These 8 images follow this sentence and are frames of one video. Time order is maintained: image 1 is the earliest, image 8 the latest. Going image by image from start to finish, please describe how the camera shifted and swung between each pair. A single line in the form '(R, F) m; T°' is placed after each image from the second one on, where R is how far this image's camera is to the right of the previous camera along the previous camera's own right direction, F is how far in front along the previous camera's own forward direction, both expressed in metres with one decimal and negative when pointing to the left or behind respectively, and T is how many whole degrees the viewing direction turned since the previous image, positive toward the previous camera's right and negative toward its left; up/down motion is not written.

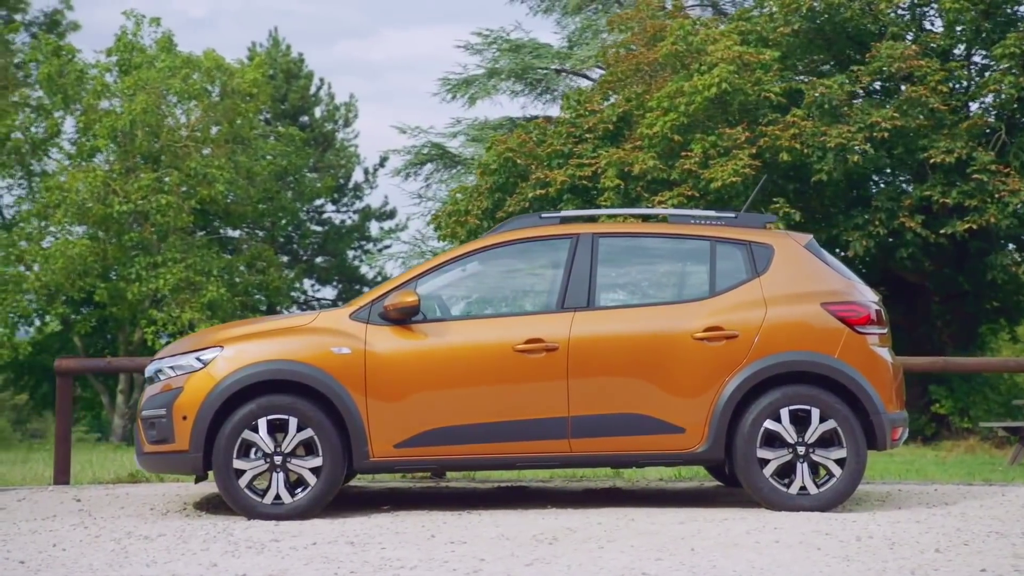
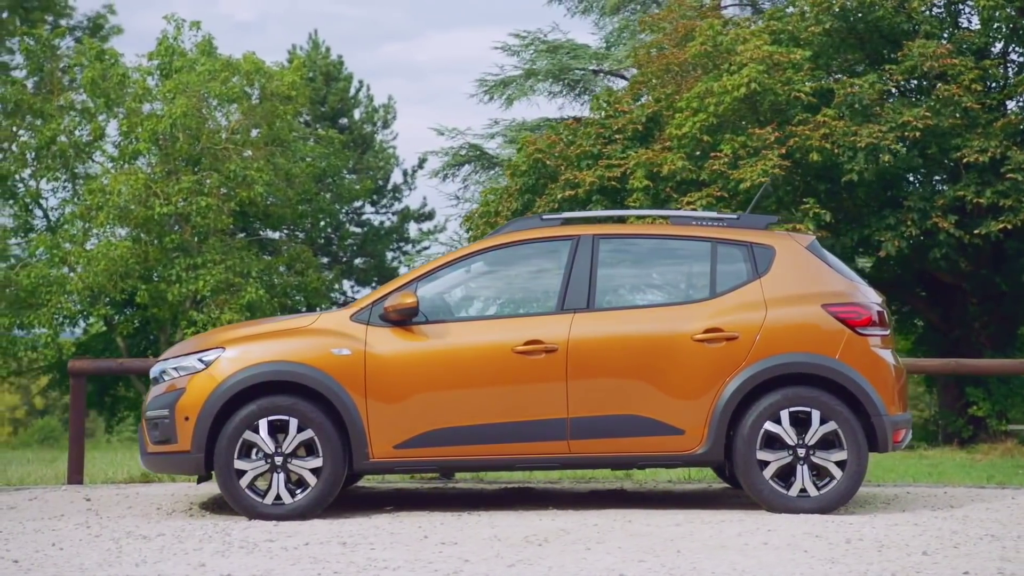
(+0.2, 0.0) m; -2°
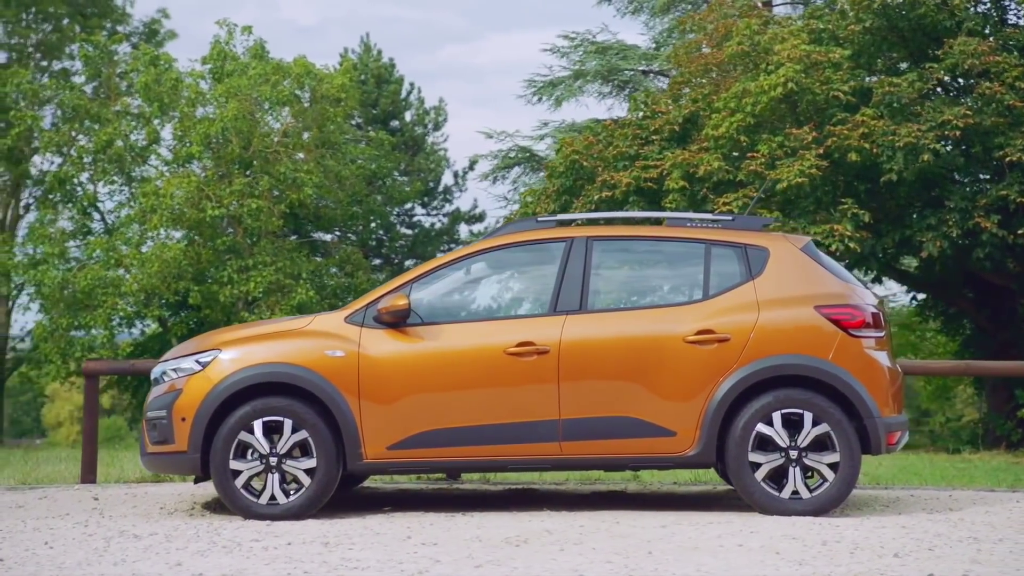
(+0.3, 0.0) m; -2°
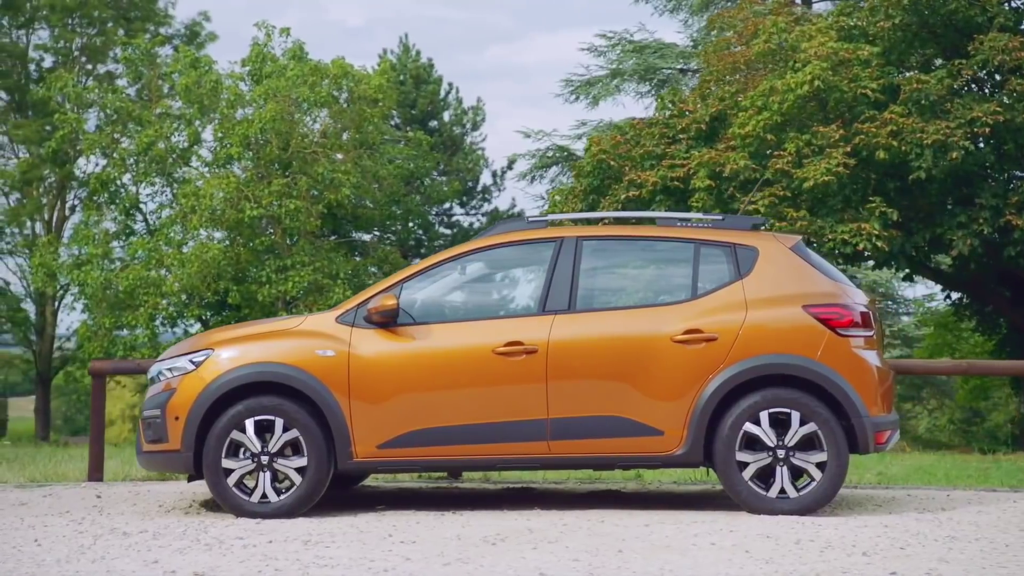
(+0.3, 0.0) m; -2°
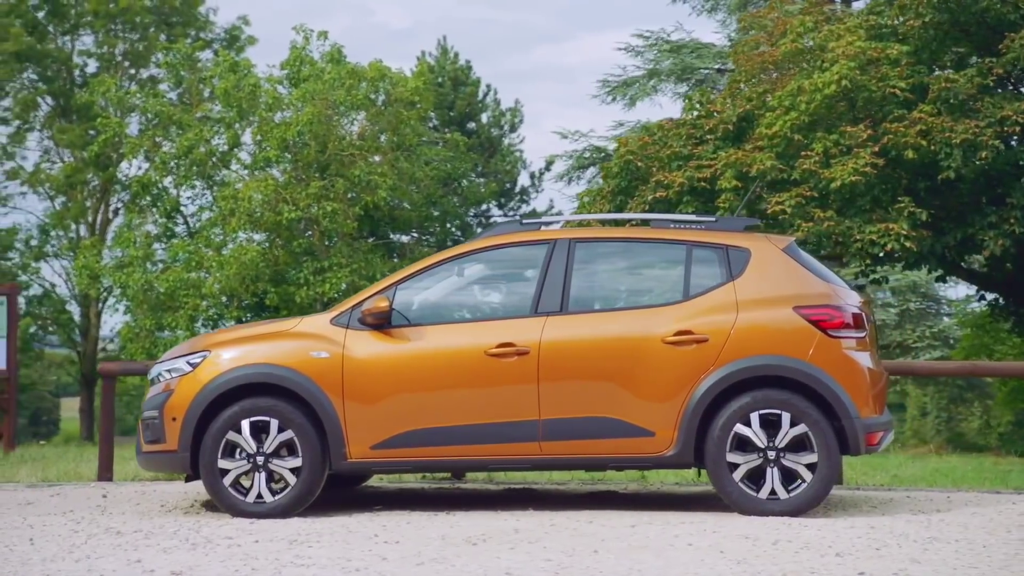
(+0.3, 0.0) m; -2°
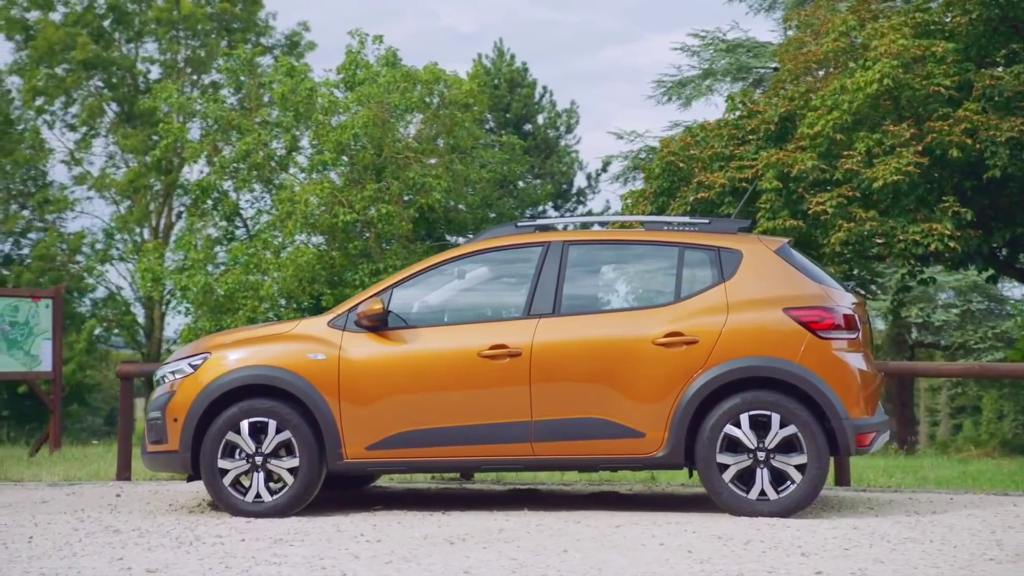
(+0.4, -0.1) m; -3°
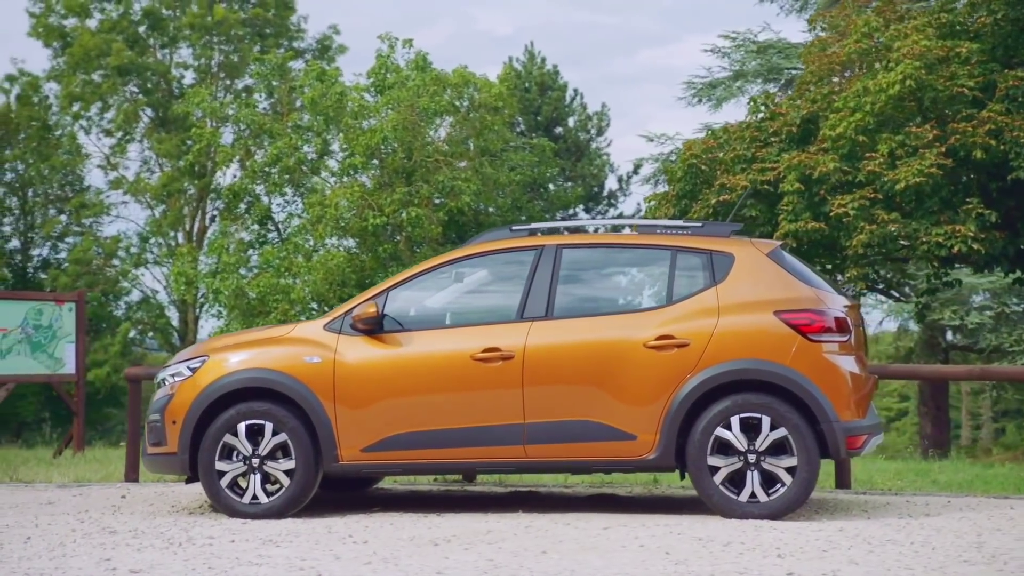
(+0.2, -0.1) m; -1°
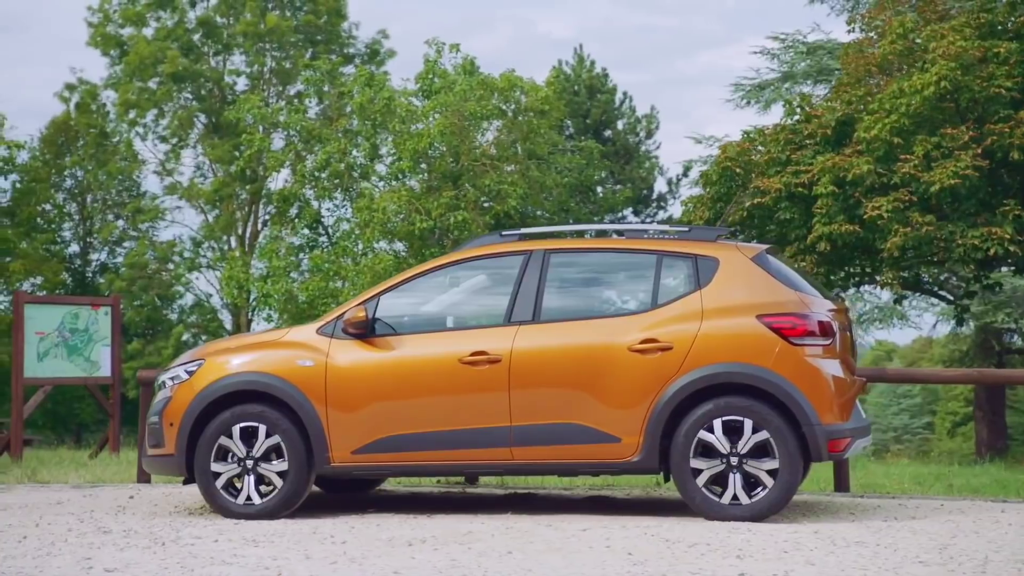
(+0.4, -0.1) m; -2°
